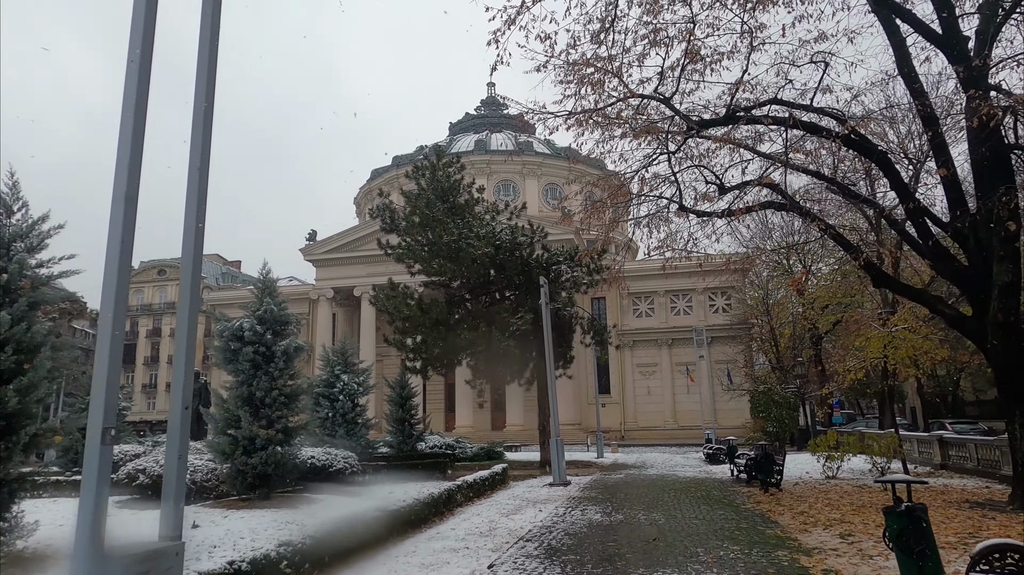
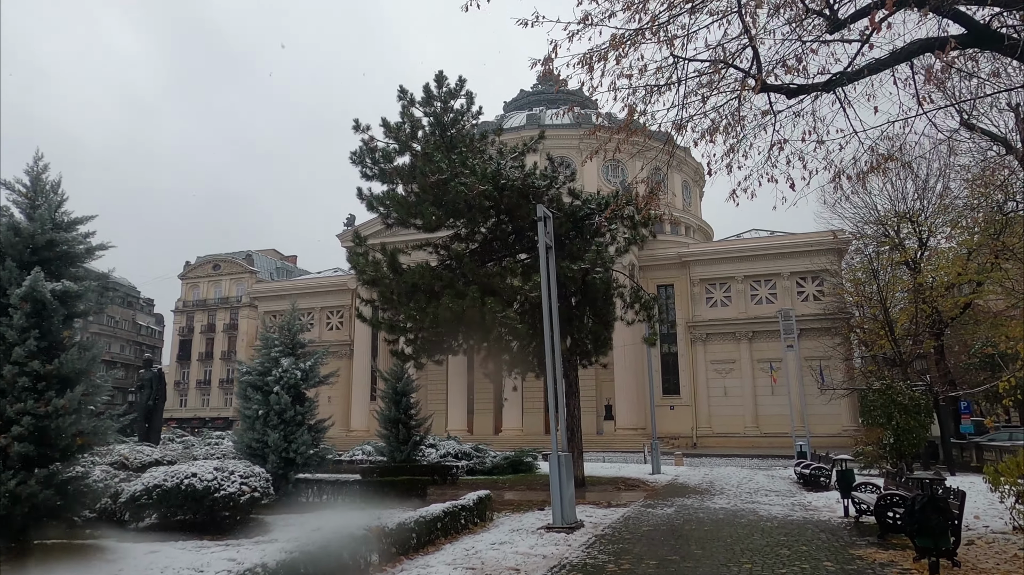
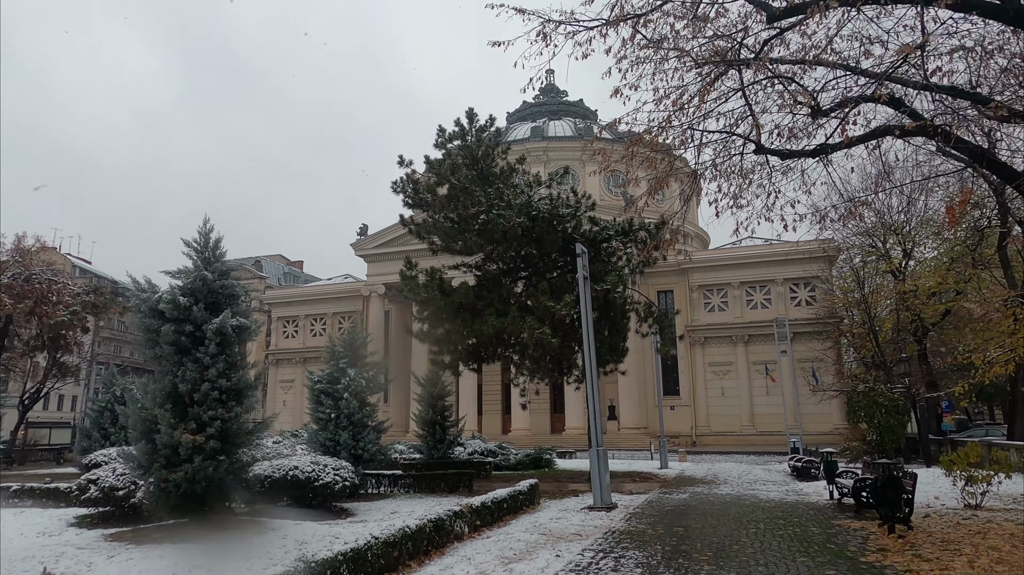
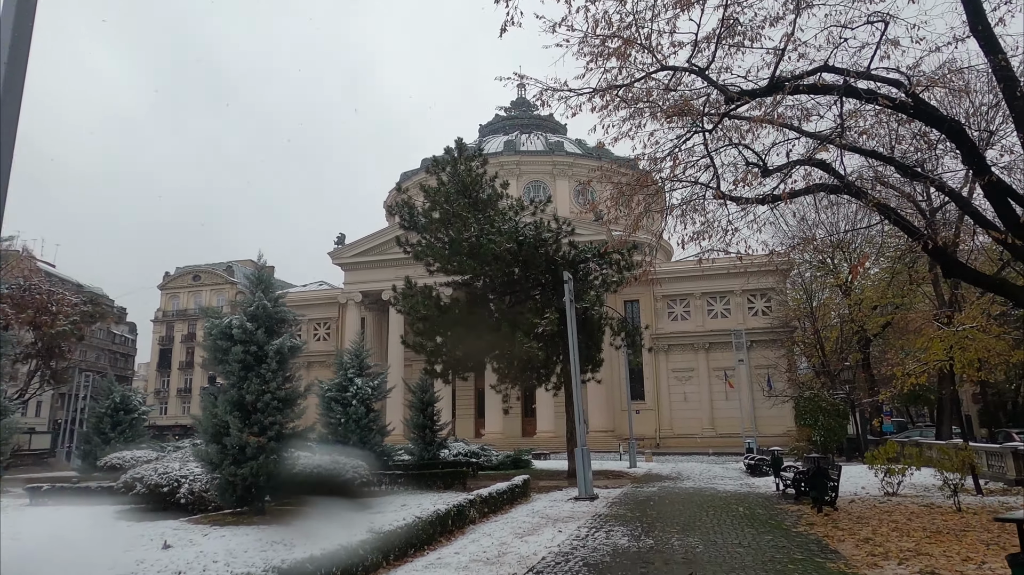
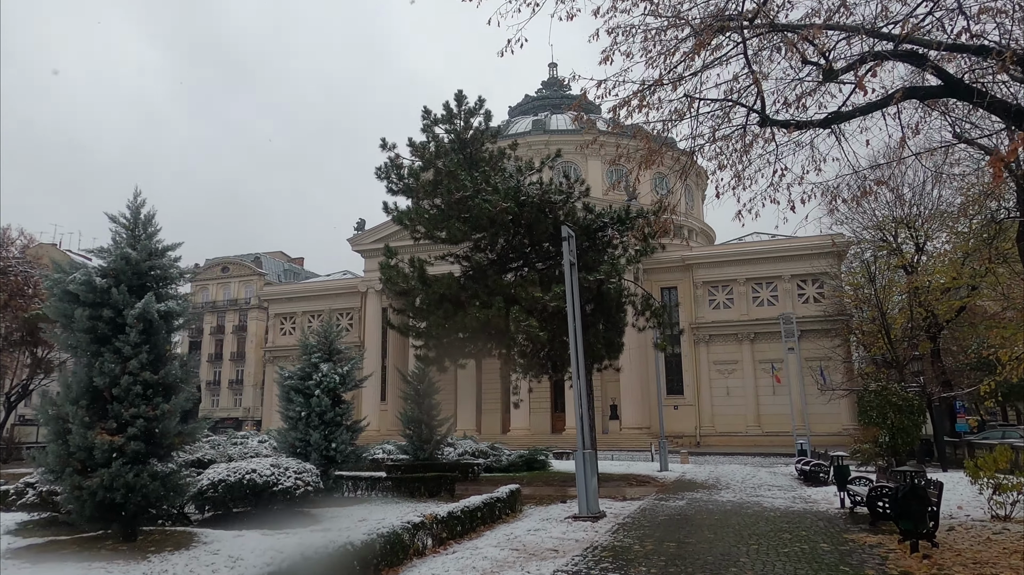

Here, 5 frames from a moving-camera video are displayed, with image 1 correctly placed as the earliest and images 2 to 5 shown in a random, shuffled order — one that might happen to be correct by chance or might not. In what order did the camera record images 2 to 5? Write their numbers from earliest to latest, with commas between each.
4, 3, 5, 2
